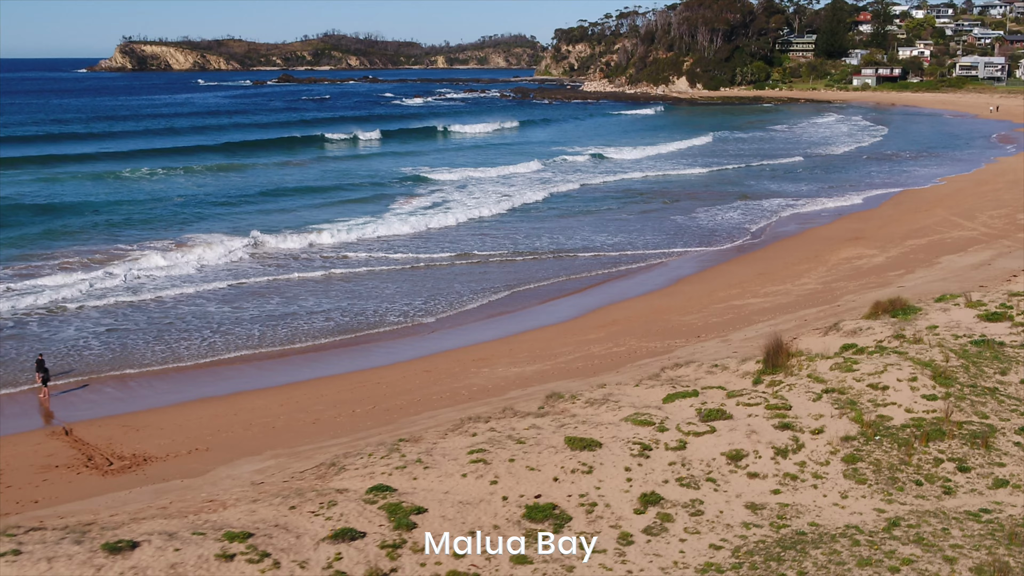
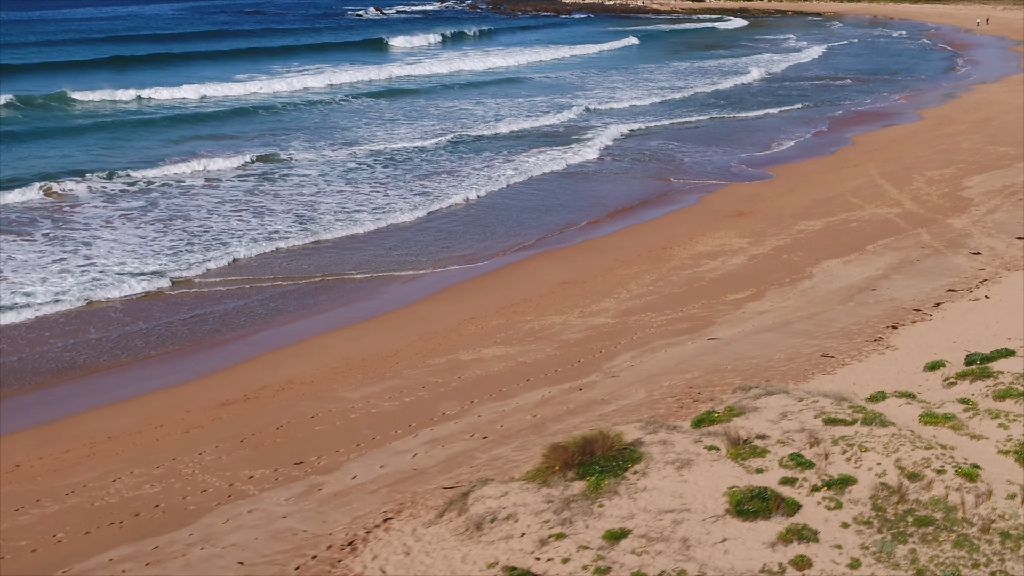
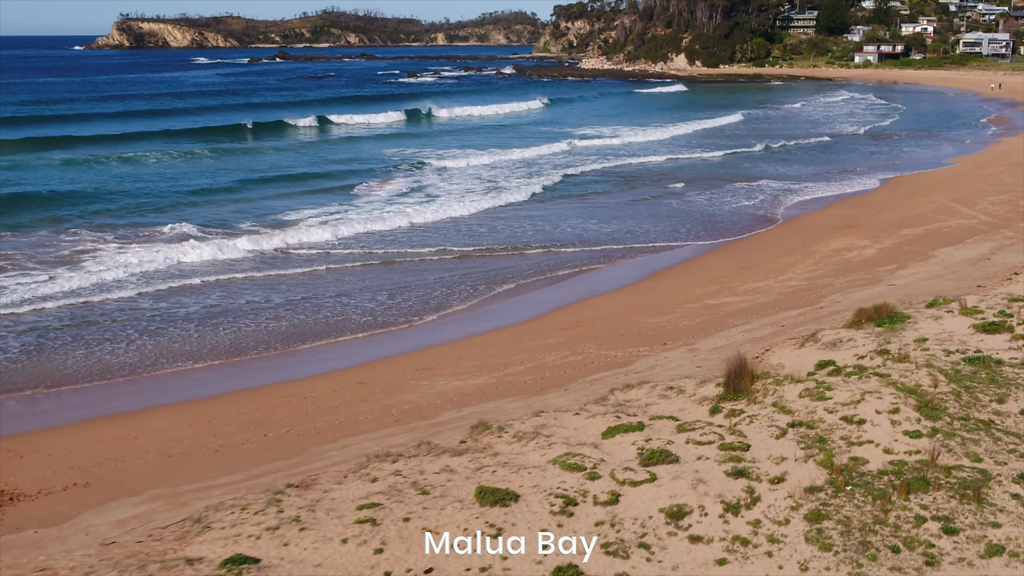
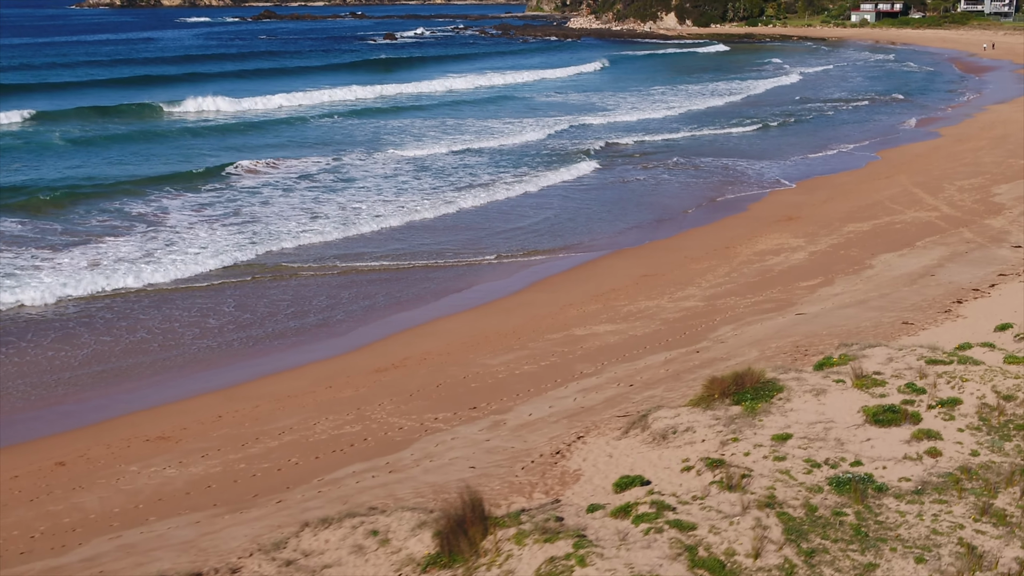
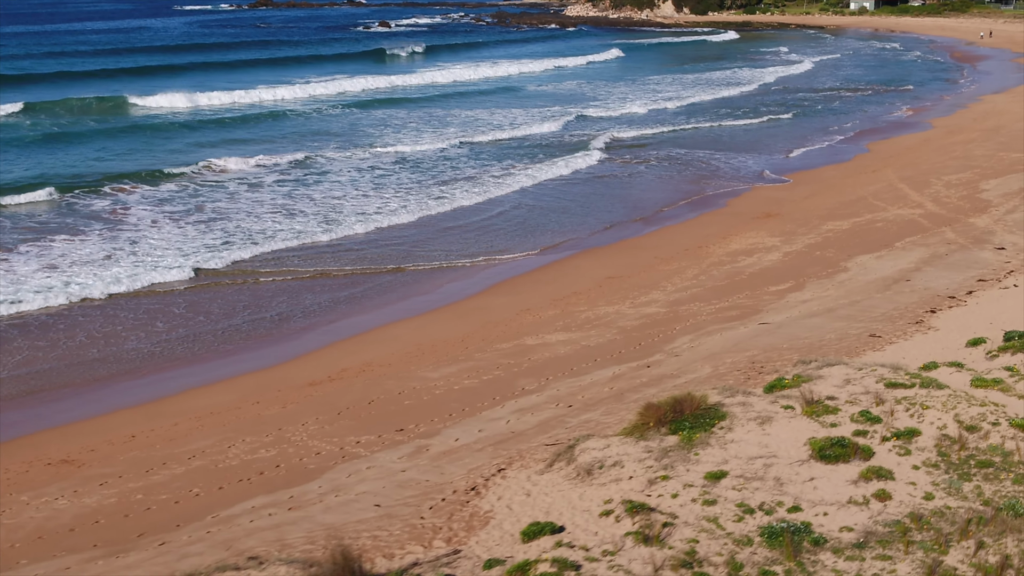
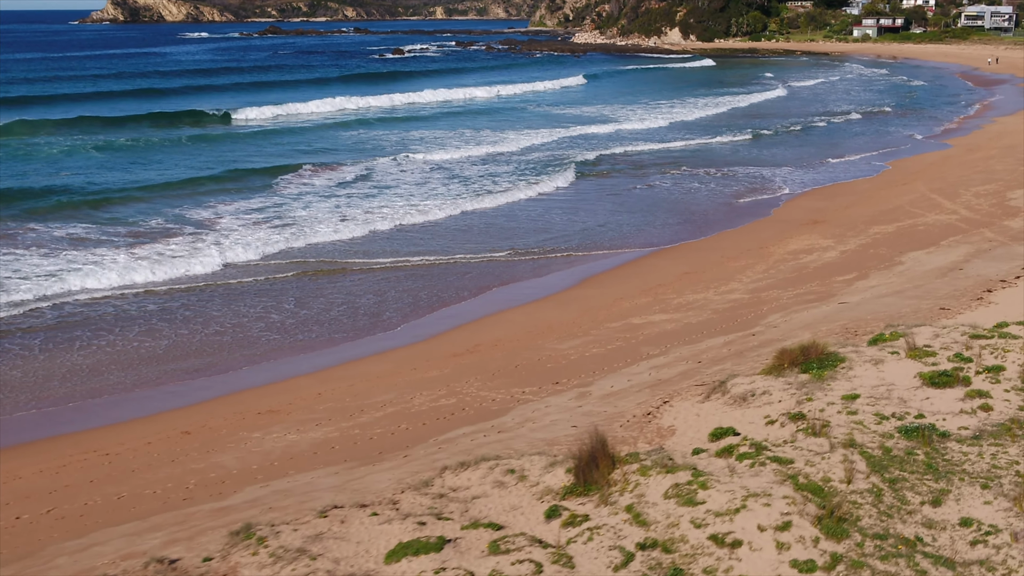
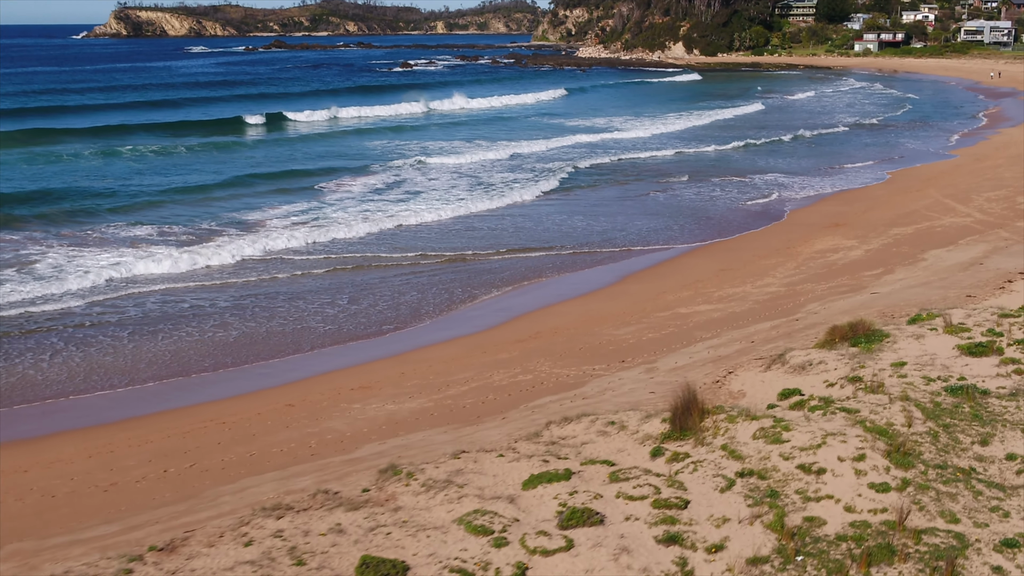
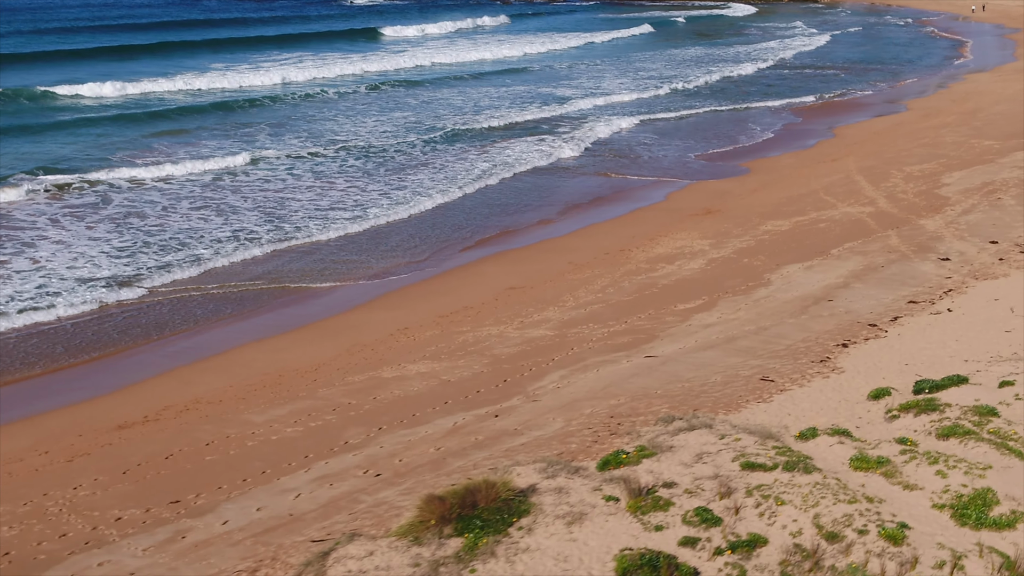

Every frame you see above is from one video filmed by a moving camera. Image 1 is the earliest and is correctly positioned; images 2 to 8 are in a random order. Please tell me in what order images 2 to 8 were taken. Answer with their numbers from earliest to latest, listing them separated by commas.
3, 7, 6, 4, 5, 2, 8
